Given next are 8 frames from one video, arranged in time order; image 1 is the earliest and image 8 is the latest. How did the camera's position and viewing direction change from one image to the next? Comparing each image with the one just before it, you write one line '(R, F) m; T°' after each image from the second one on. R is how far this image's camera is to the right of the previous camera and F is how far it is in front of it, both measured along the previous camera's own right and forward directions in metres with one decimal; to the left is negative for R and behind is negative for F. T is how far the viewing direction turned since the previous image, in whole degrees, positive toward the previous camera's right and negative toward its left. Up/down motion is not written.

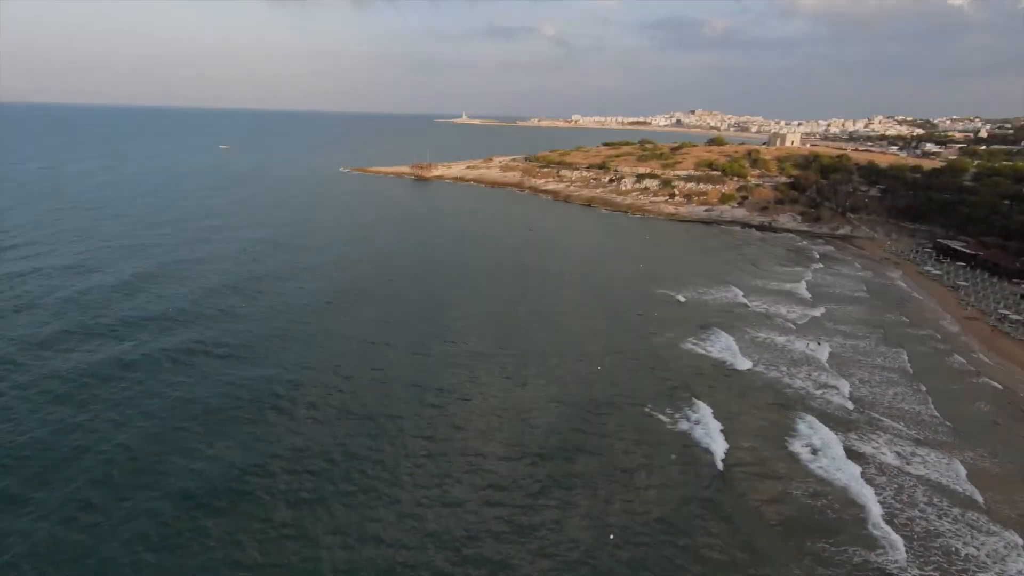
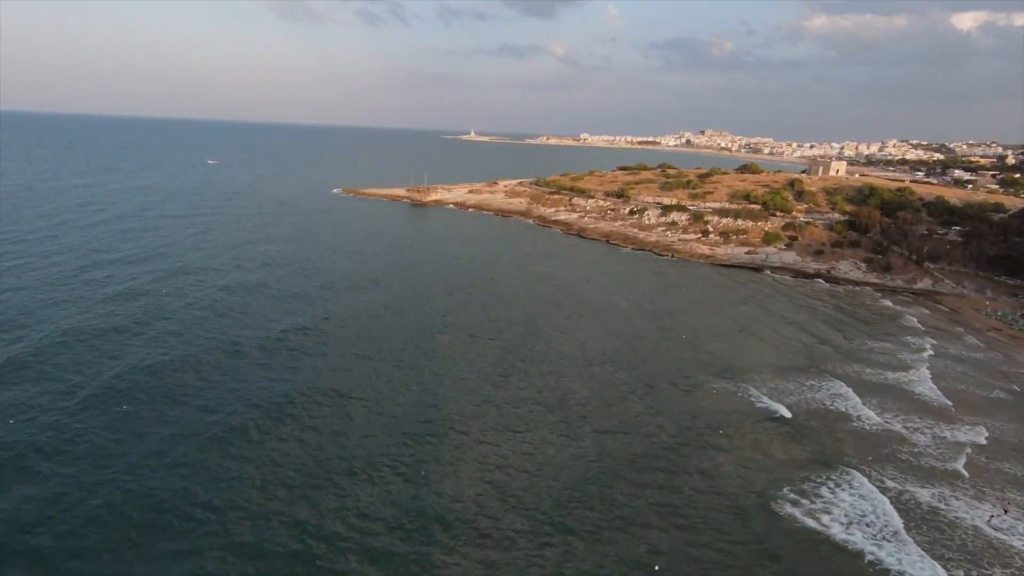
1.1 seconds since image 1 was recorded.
(-0.6, +9.9) m; 0°
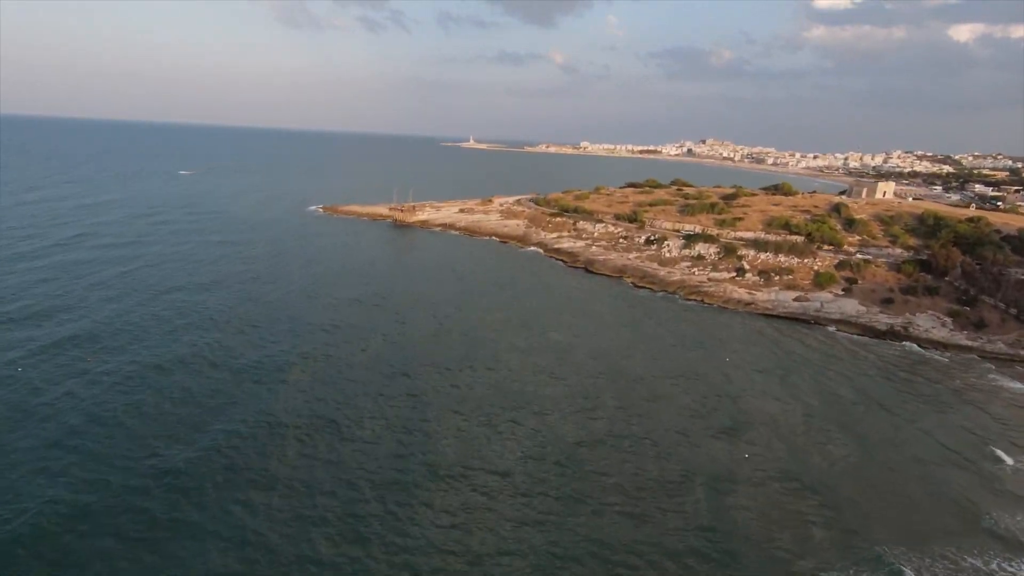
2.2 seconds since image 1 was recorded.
(-0.2, +10.4) m; 0°
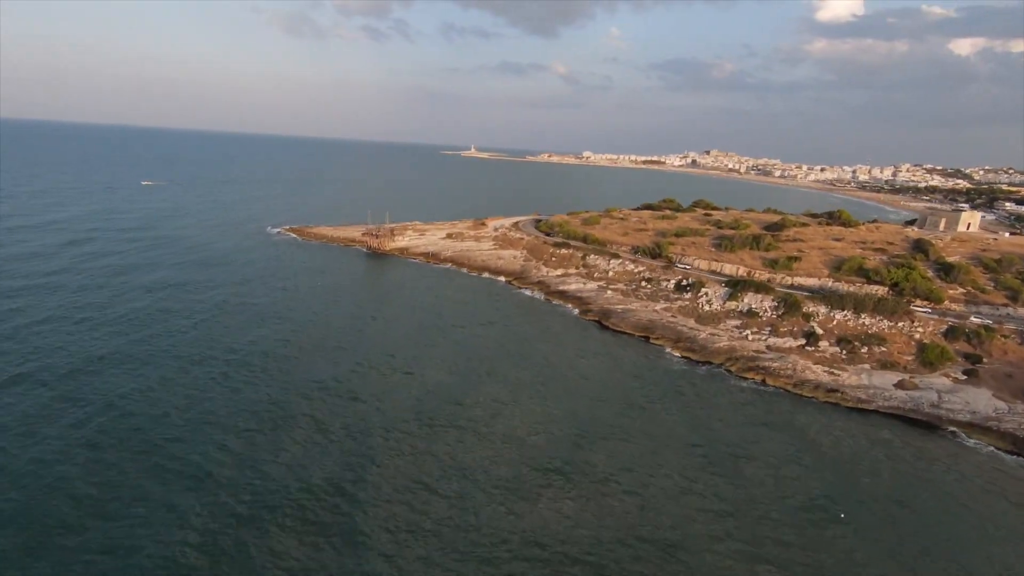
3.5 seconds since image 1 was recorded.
(+0.4, +12.9) m; 0°
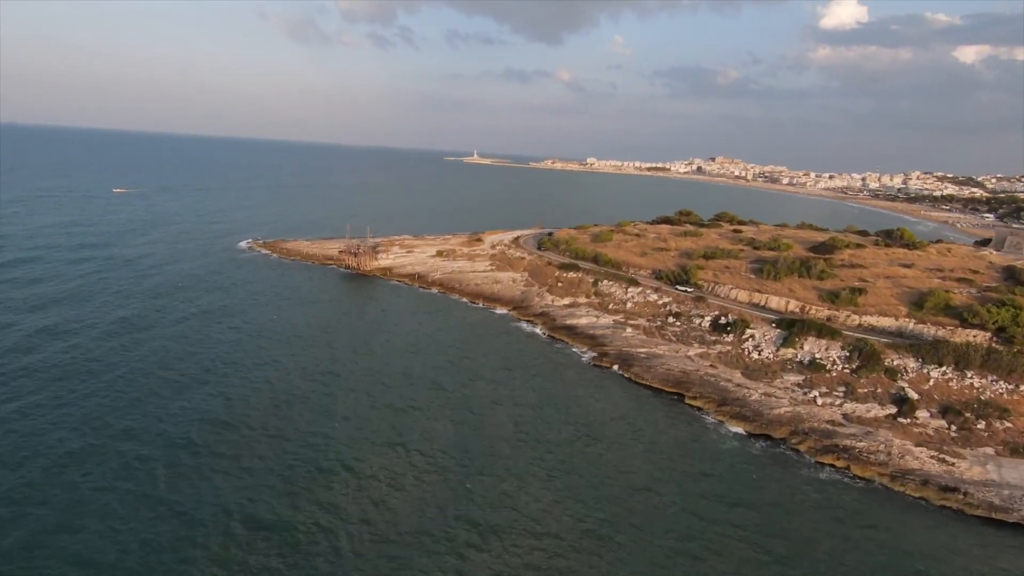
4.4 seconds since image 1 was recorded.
(+0.4, +9.2) m; 0°
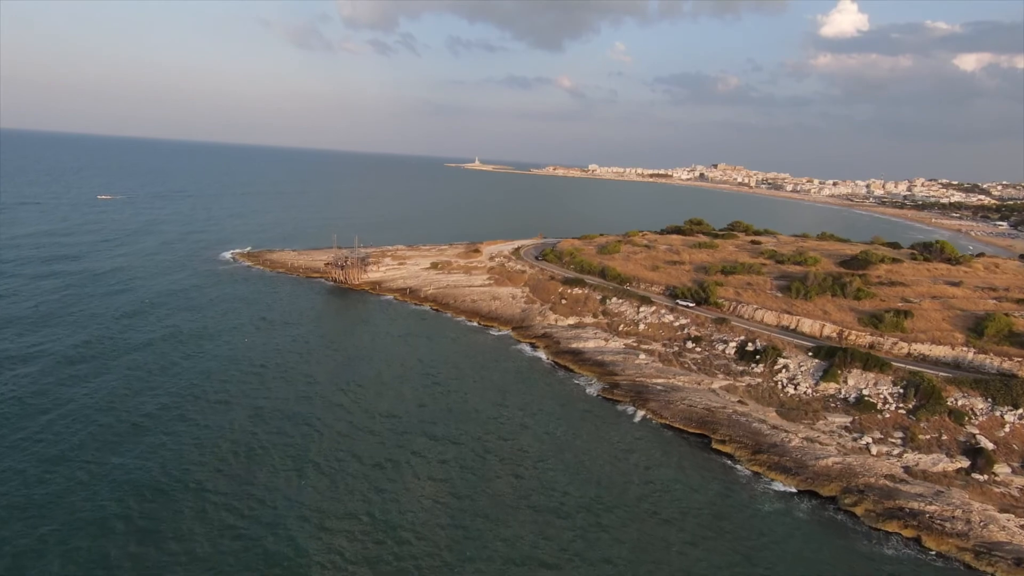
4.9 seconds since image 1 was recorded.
(+0.2, +4.6) m; 0°
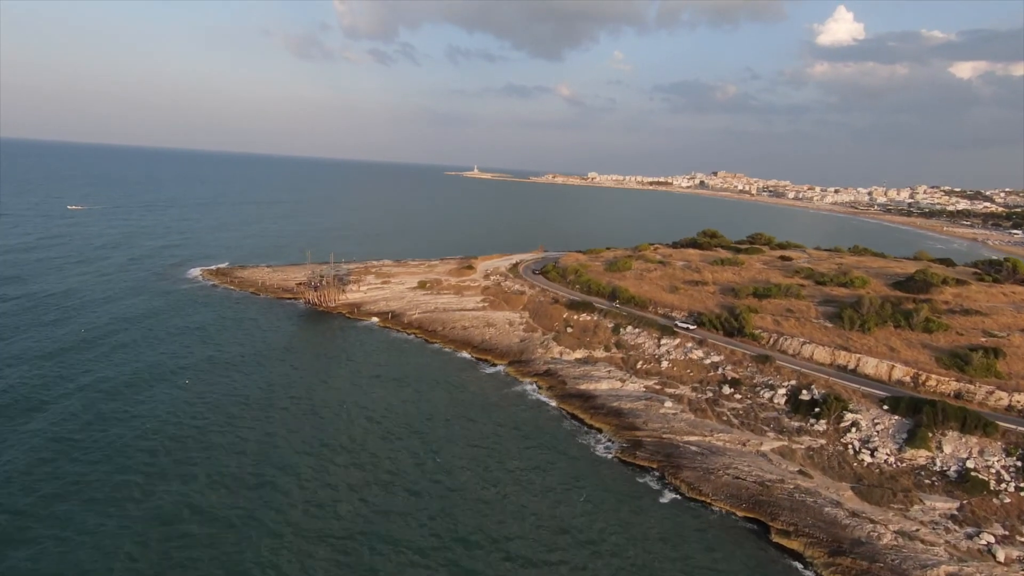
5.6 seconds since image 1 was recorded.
(+0.2, +6.7) m; 0°
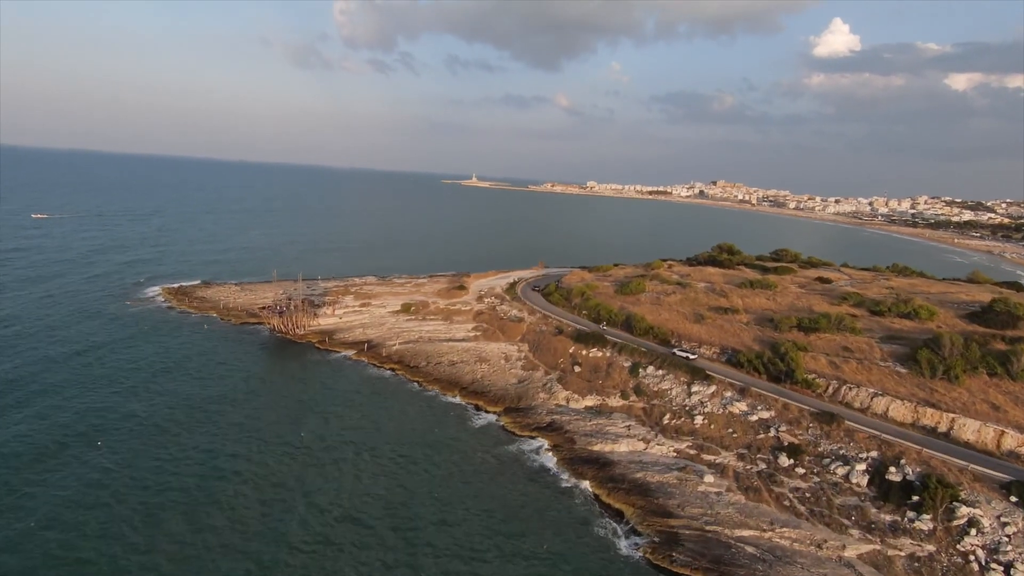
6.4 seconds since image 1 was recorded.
(+0.1, +6.6) m; 0°
